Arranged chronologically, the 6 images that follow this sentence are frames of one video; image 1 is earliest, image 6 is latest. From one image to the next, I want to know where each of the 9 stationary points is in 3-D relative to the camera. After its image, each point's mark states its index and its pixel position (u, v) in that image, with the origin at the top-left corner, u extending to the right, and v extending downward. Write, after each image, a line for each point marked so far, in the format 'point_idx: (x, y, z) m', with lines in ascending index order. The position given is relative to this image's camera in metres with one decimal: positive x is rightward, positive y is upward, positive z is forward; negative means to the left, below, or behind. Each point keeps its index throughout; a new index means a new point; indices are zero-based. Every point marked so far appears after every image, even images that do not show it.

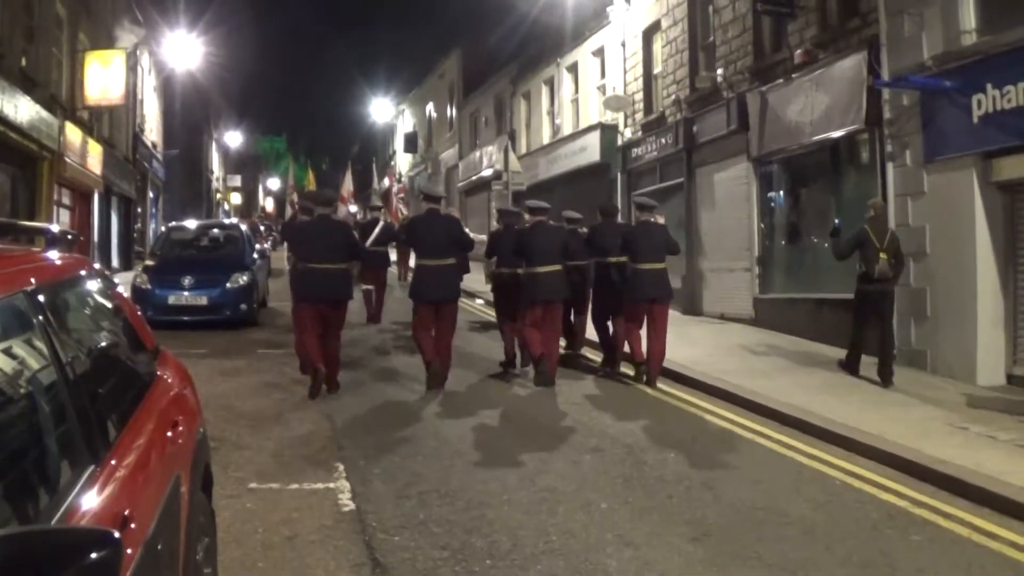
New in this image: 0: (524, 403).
0: (+0.1, -0.9, +11.9) m
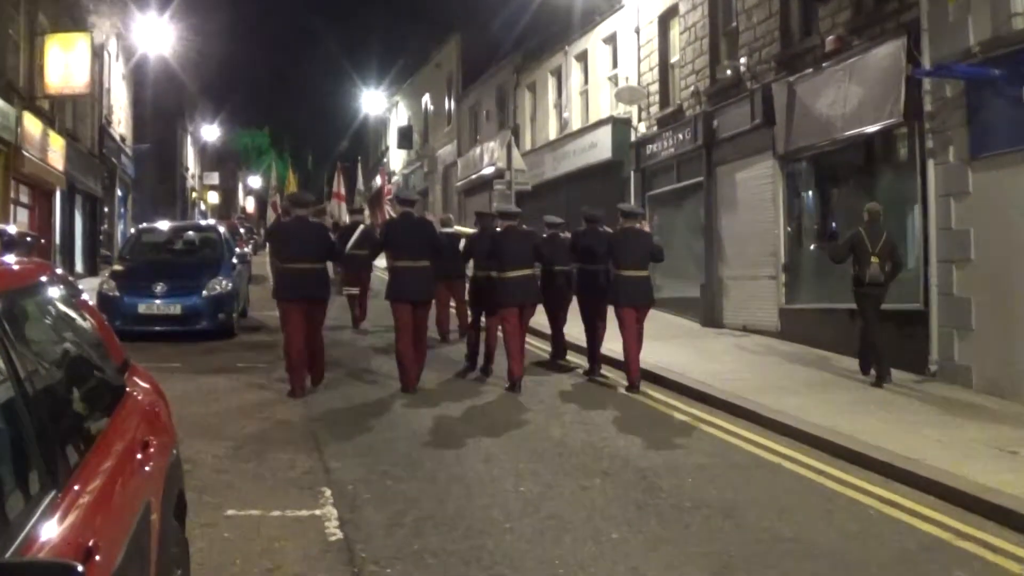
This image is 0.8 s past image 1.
0: (+0.1, -1.0, +11.0) m
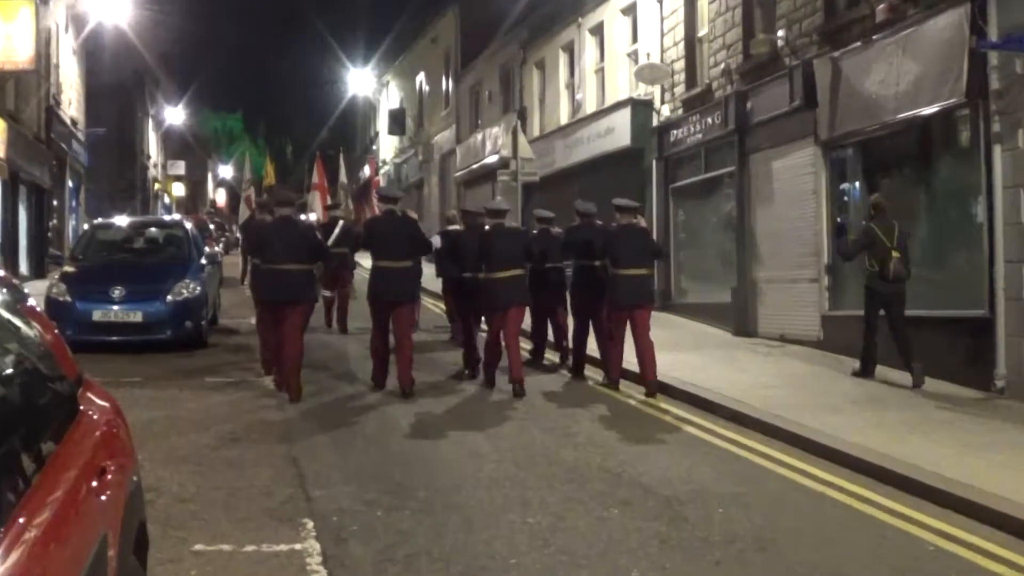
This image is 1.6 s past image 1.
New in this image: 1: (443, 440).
0: (+0.2, -1.1, +9.9) m
1: (-0.5, -1.1, +9.1) m
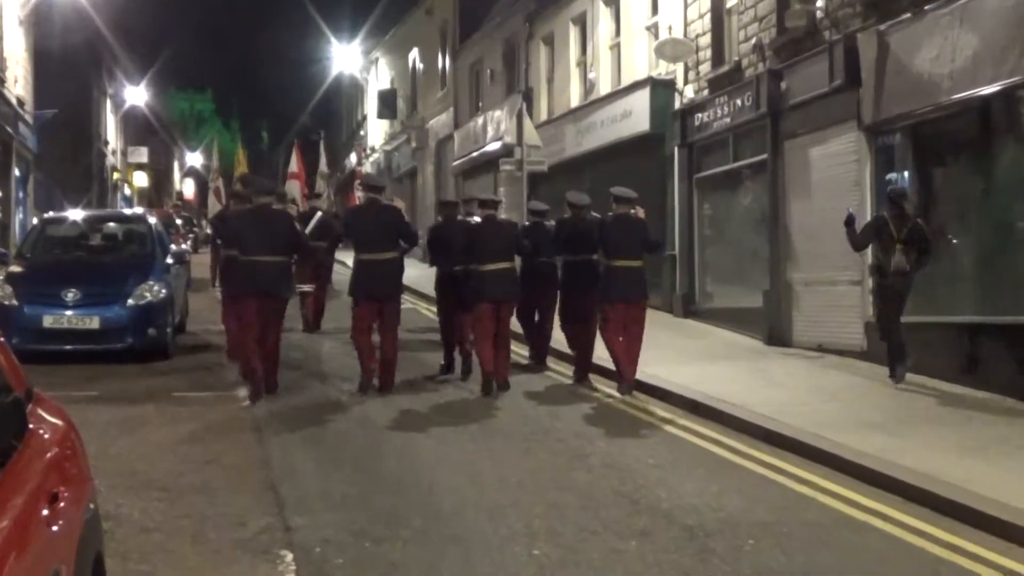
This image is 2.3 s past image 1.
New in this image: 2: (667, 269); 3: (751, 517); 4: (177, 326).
0: (+0.2, -1.1, +8.9) m
1: (-0.5, -1.2, +8.2) m
2: (+2.2, +0.2, +17.0) m
3: (+1.3, -1.3, +7.1) m
4: (-3.7, -0.4, +13.4) m
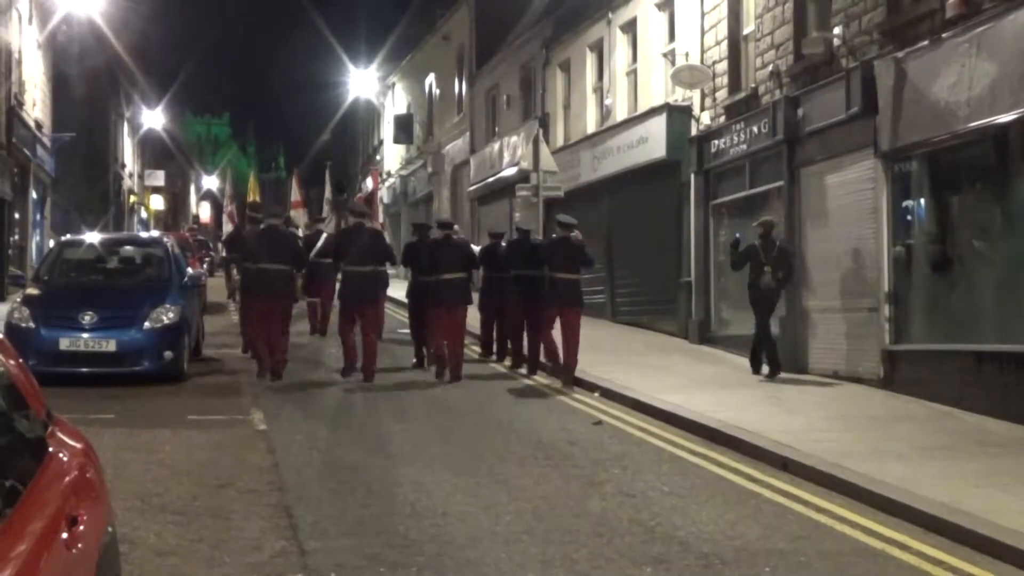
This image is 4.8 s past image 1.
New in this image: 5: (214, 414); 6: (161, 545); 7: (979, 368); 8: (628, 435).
0: (+0.3, -1.3, +8.9) m
1: (-0.4, -1.3, +8.1) m
2: (+2.4, -0.1, +16.9) m
3: (+1.4, -1.5, +7.0) m
4: (-3.5, -0.6, +13.4) m
5: (-2.5, -1.1, +10.4) m
6: (-2.0, -1.5, +6.8) m
7: (+4.1, -0.7, +10.8) m
8: (+1.0, -1.2, +10.1) m
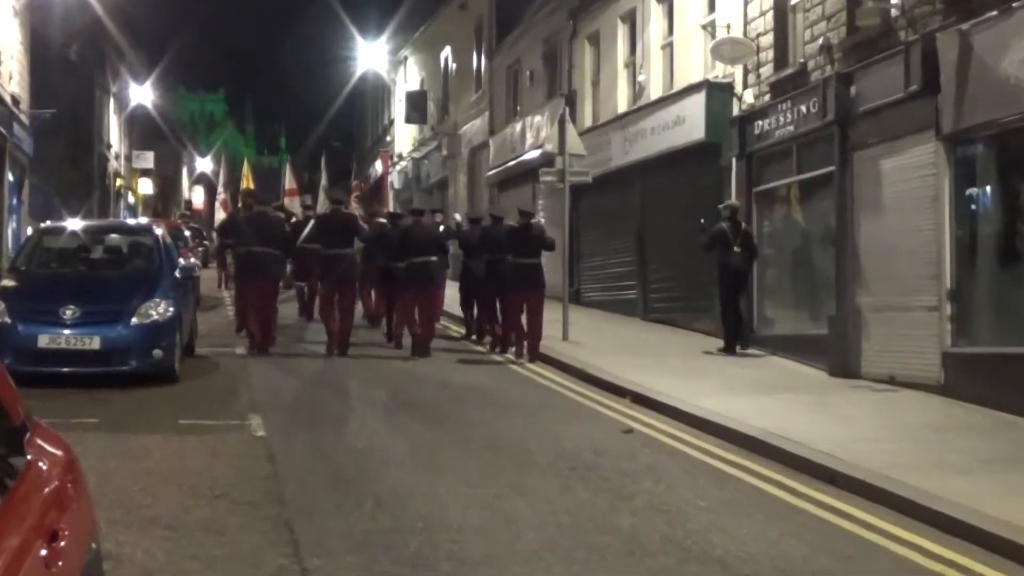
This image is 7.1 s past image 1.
0: (+0.4, -1.2, +8.2) m
1: (-0.2, -1.3, +7.5) m
2: (+2.6, -0.1, +16.2) m
3: (+1.5, -1.5, +6.3) m
4: (-3.3, -0.6, +12.8) m
5: (-2.4, -1.0, +9.8) m
6: (-1.9, -1.4, +6.2) m
7: (+4.3, -0.7, +10.1) m
8: (+1.1, -1.2, +9.4) m
